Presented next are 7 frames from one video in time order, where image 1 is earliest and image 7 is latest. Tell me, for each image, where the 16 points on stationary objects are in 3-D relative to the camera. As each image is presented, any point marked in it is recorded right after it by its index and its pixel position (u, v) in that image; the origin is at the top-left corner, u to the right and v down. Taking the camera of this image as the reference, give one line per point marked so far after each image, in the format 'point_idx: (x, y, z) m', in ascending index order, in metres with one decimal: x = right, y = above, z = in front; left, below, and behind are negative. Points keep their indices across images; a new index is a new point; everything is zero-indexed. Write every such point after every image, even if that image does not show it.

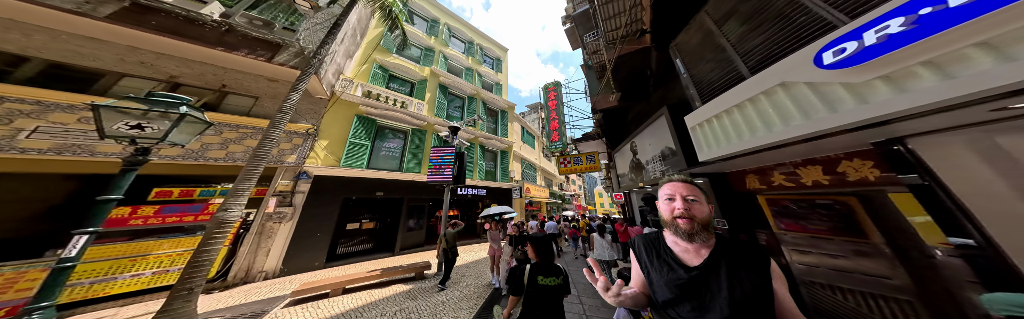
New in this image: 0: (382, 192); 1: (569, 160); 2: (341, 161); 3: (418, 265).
0: (-5.5, -1.3, +7.3) m
1: (+3.3, -0.1, +9.6) m
2: (-6.6, -0.1, +6.5) m
3: (-1.7, -2.3, +3.9) m
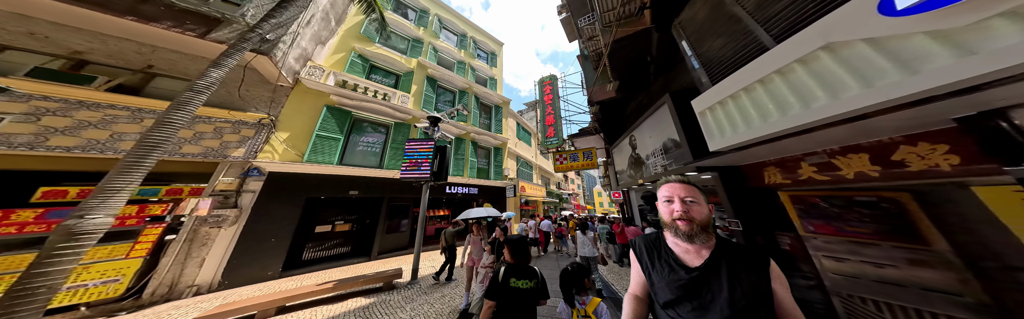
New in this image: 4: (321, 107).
0: (-6.0, -1.2, +6.6) m
1: (+2.7, +0.1, +9.0) m
2: (-7.1, +0.1, +5.8) m
3: (-2.2, -2.2, +3.3) m
4: (-5.8, +1.6, +5.6) m
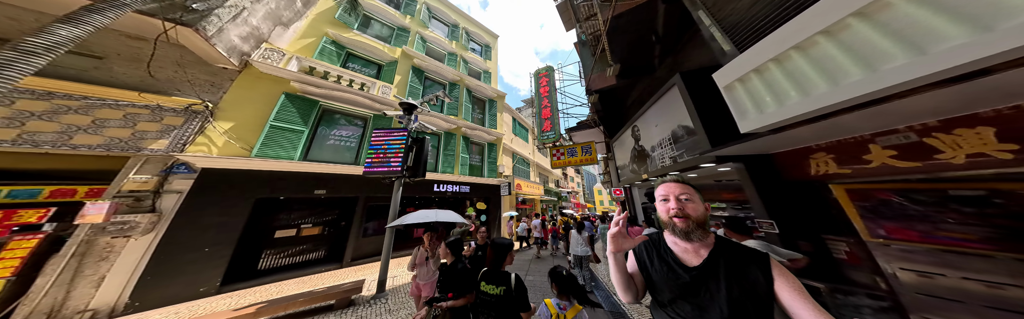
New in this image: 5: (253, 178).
0: (-6.4, -1.0, +5.8) m
1: (+2.3, +0.4, +8.2) m
2: (-7.5, +0.2, +5.0) m
3: (-2.6, -2.0, +2.5) m
4: (-6.2, +1.7, +4.8) m
5: (-7.5, -0.5, +5.0) m
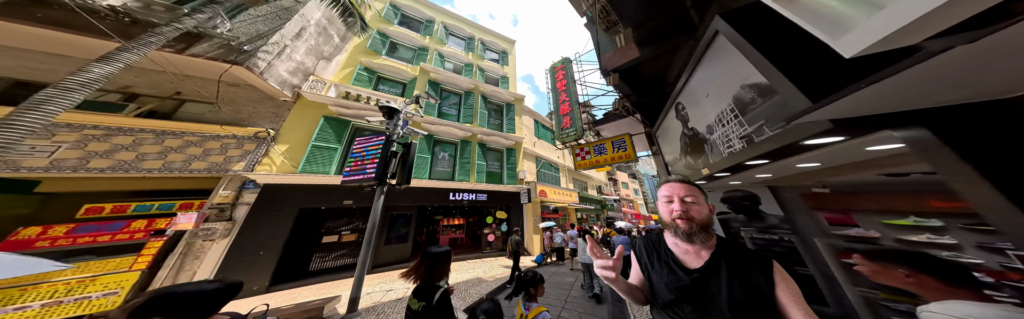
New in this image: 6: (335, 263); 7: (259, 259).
0: (-5.9, -1.5, +6.6) m
1: (+3.0, +0.4, +7.0) m
2: (-7.3, -0.3, +6.1) m
3: (-2.9, -2.1, +2.4) m
4: (-6.2, +1.3, +5.7) m
5: (-7.3, -1.1, +6.0) m
6: (-6.5, -3.8, +6.5) m
7: (-7.5, -3.0, +5.3) m
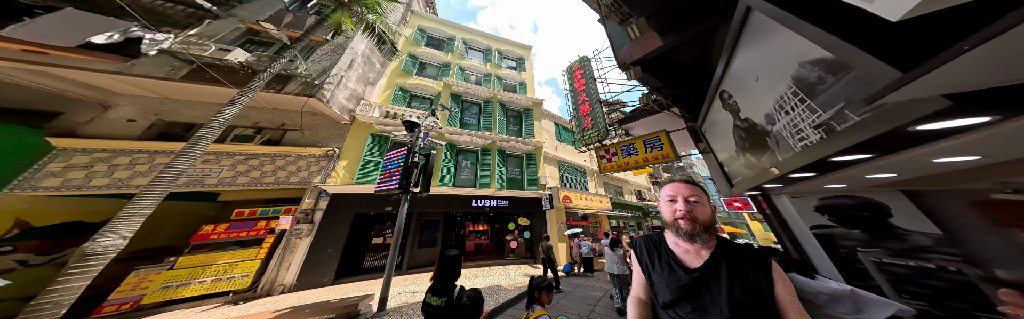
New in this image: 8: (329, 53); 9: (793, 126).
0: (-5.0, -2.0, +7.6) m
1: (+3.8, +0.3, +6.4) m
2: (-6.4, -0.9, +7.4) m
3: (-2.7, -2.3, +2.9) m
4: (-5.5, +0.8, +6.8) m
5: (-6.4, -1.6, +7.3) m
6: (-5.5, -4.3, +7.6) m
7: (-6.7, -3.5, +6.6) m
8: (-6.7, +3.9, +6.4) m
9: (+3.5, +0.4, +2.2) m
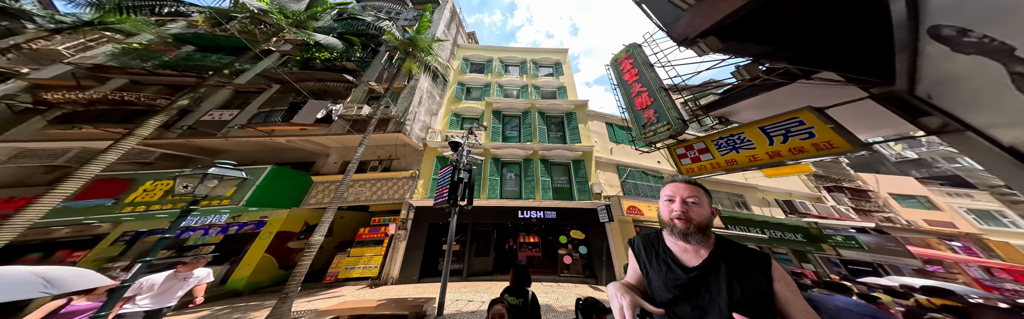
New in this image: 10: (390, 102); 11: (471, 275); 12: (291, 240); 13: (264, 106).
0: (-2.3, -2.6, +9.0) m
1: (+5.1, +0.4, +4.5) m
2: (-3.8, -1.5, +9.4) m
3: (-2.0, -2.9, +3.8) m
4: (-3.3, +0.2, +8.5) m
5: (-3.8, -2.3, +9.3) m
6: (-2.6, -4.9, +9.2) m
7: (-4.1, -4.2, +8.7) m
8: (-4.9, +3.1, +8.5) m
9: (+3.2, +0.2, +0.7) m
10: (-5.0, +2.3, +7.2) m
11: (-1.3, -3.7, +5.6) m
12: (-8.9, -3.3, +7.0) m
13: (-12.3, +2.7, +8.7) m
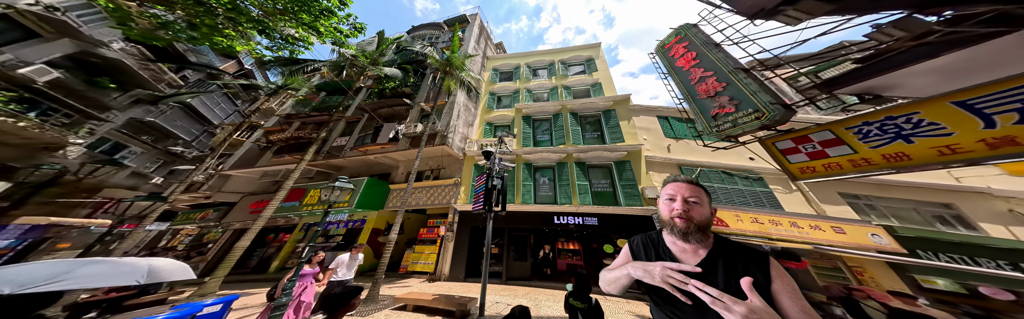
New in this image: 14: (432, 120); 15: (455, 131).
0: (-0.1, -2.7, +9.4) m
1: (+5.5, +0.4, +2.9) m
2: (-1.5, -1.8, +10.1) m
3: (-1.2, -3.4, +4.4) m
4: (-1.5, -0.1, +9.1) m
5: (-1.4, -2.5, +10.1) m
6: (-0.1, -5.0, +9.8) m
7: (-1.8, -4.5, +9.7) m
8: (-3.2, +2.7, +9.4) m
9: (+2.6, -0.1, -0.1) m
10: (-3.6, +1.9, +8.3) m
11: (0.0, -3.9, +5.9) m
12: (-6.9, -3.9, +9.4) m
13: (-10.2, +1.9, +11.7) m
14: (-3.7, +1.8, +8.3) m
15: (-2.4, +1.5, +9.3) m
